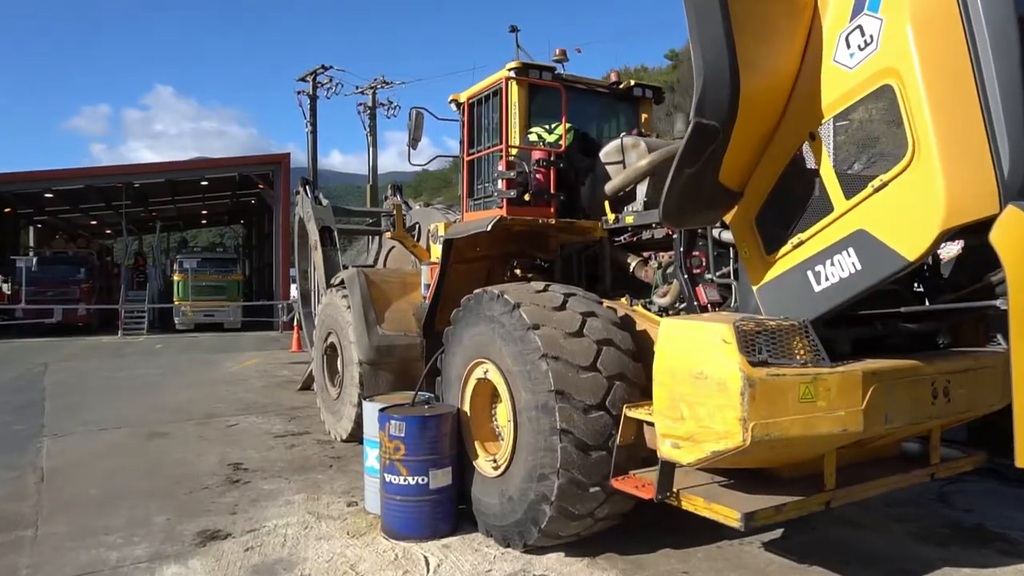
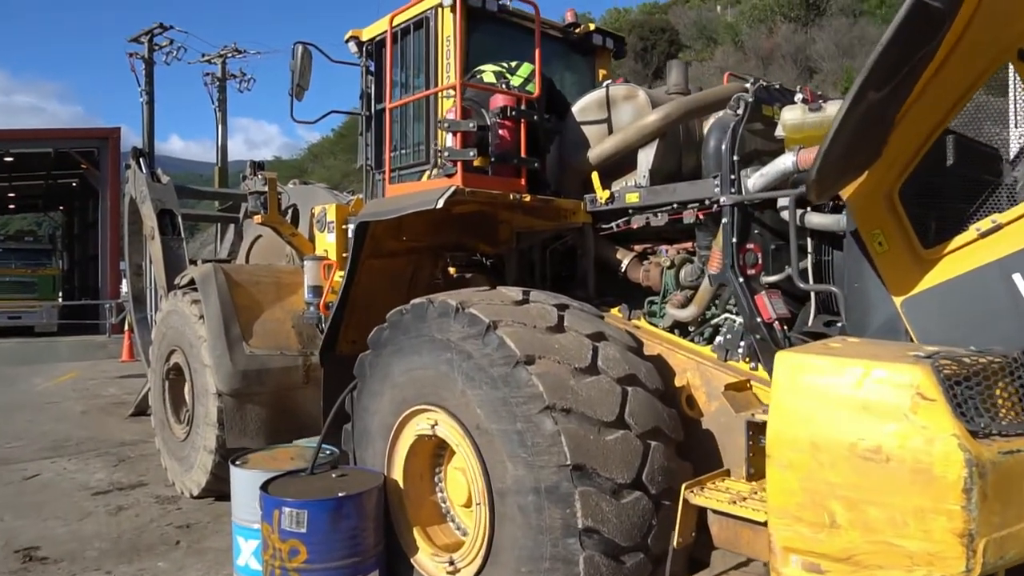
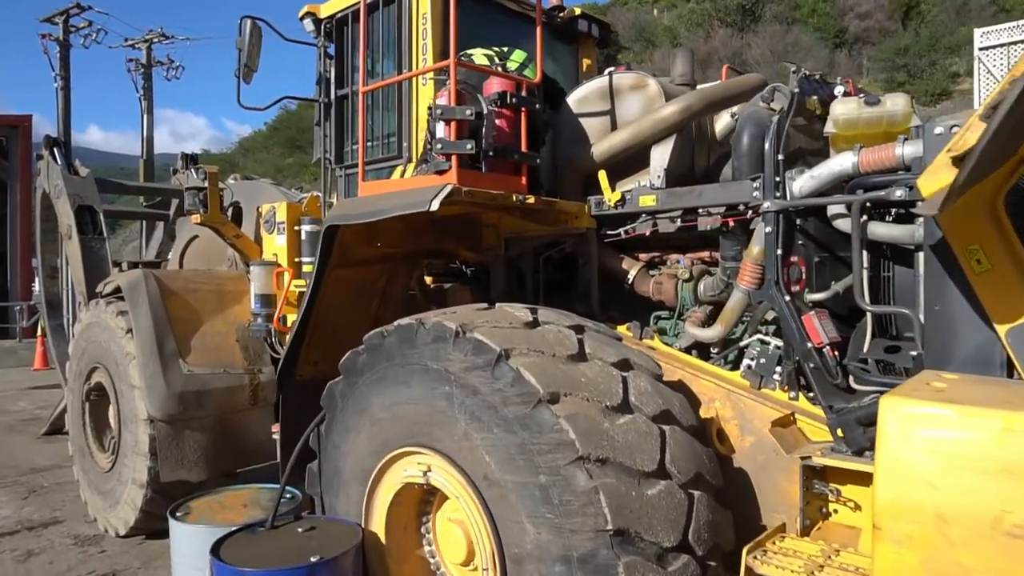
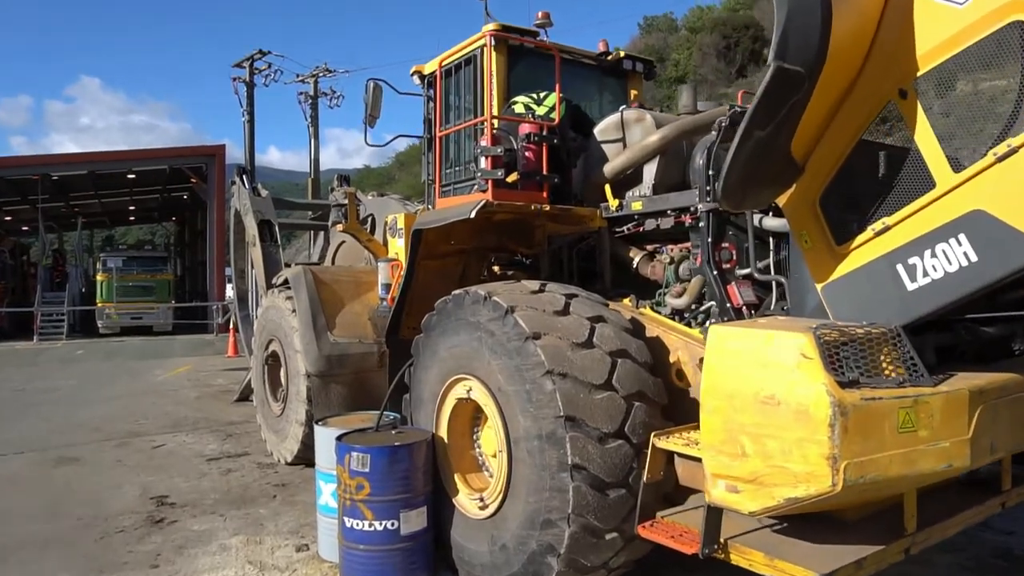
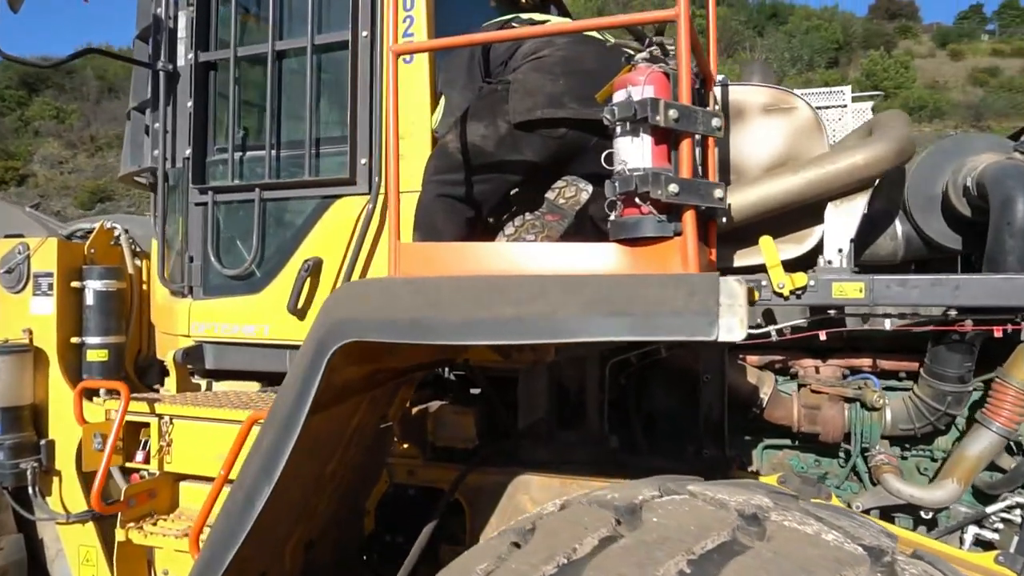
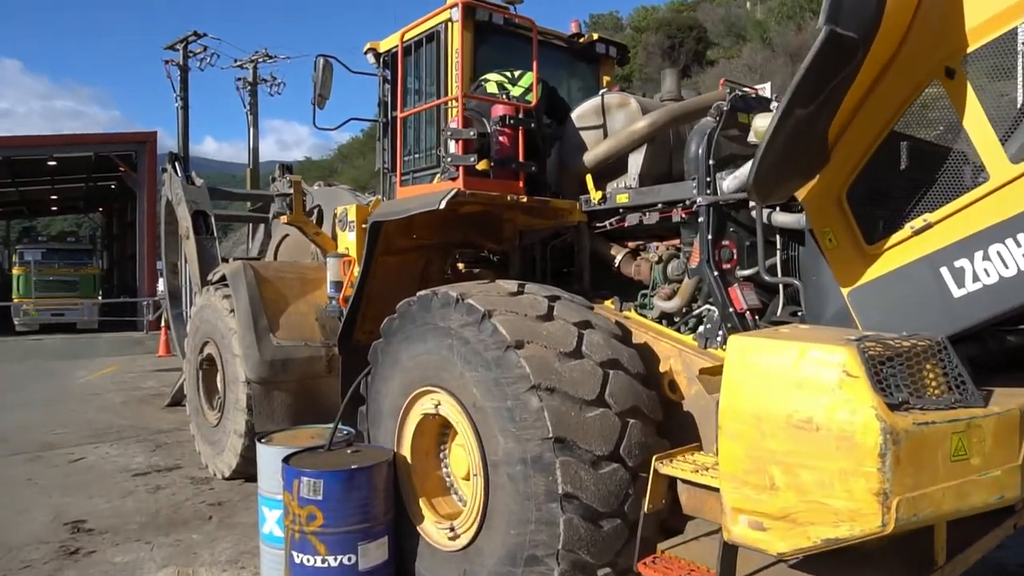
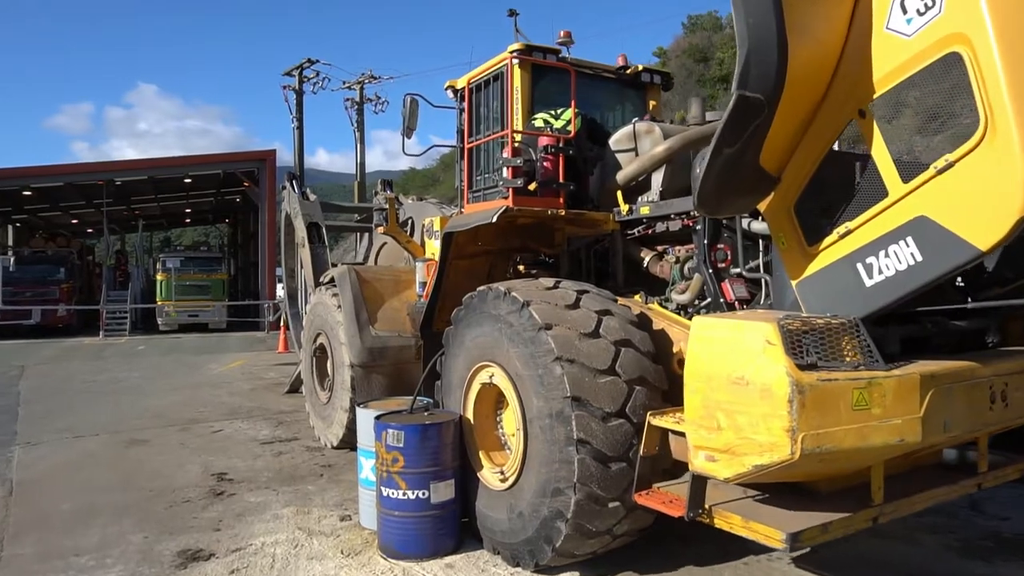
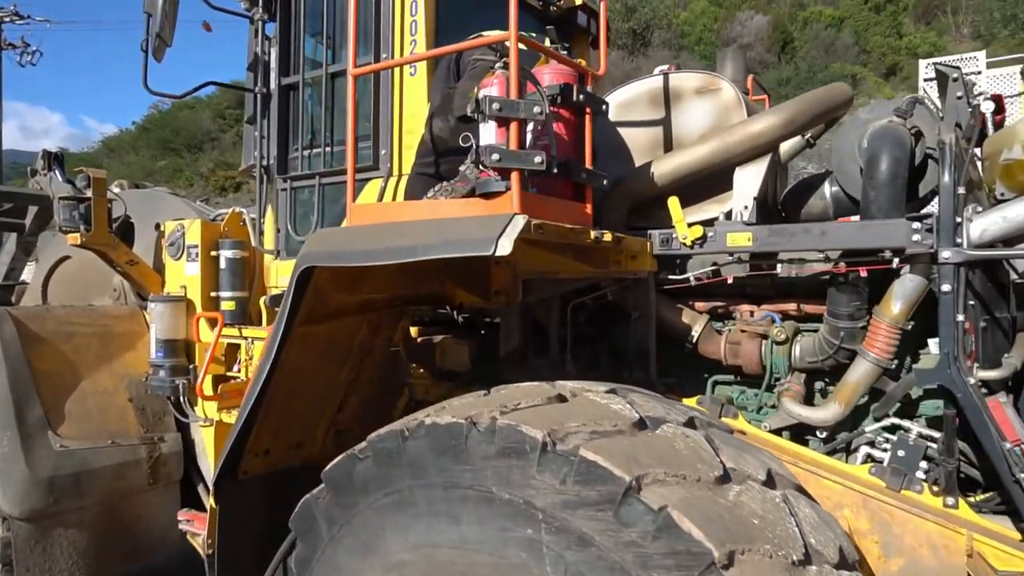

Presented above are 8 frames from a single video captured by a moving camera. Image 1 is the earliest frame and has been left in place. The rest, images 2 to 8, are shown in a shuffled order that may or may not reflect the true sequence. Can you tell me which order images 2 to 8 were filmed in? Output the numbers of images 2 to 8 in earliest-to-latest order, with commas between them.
7, 4, 6, 2, 3, 8, 5
